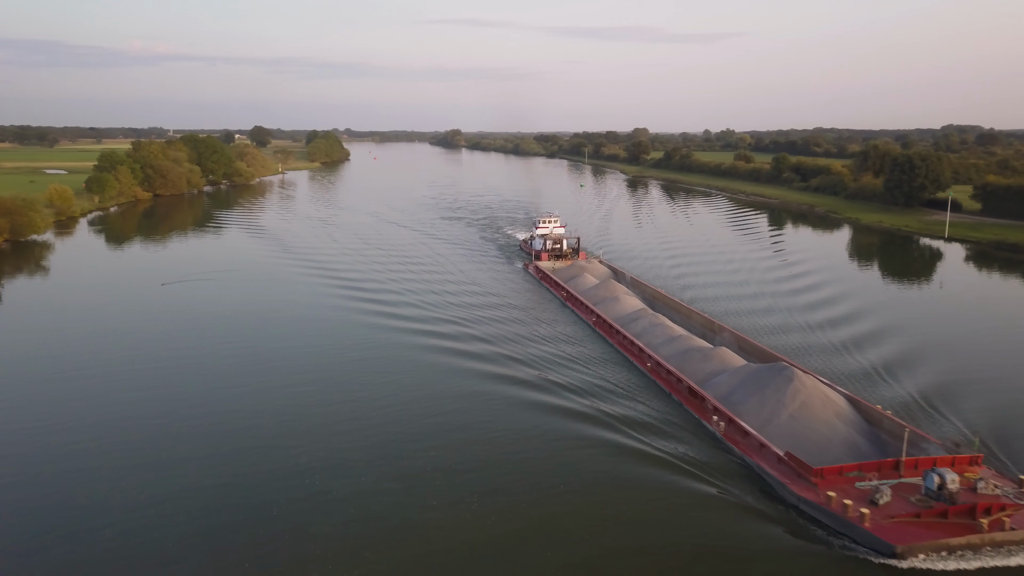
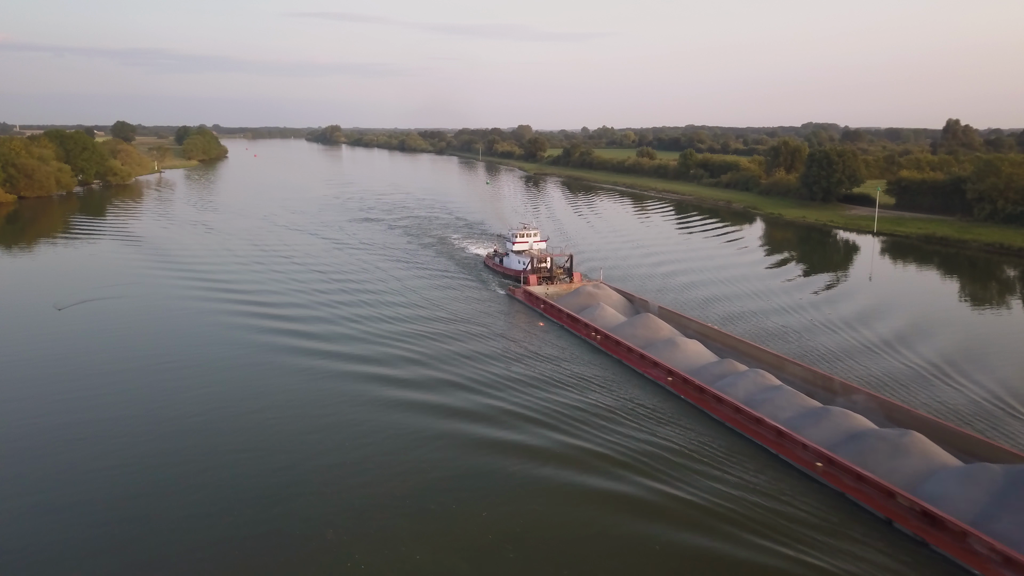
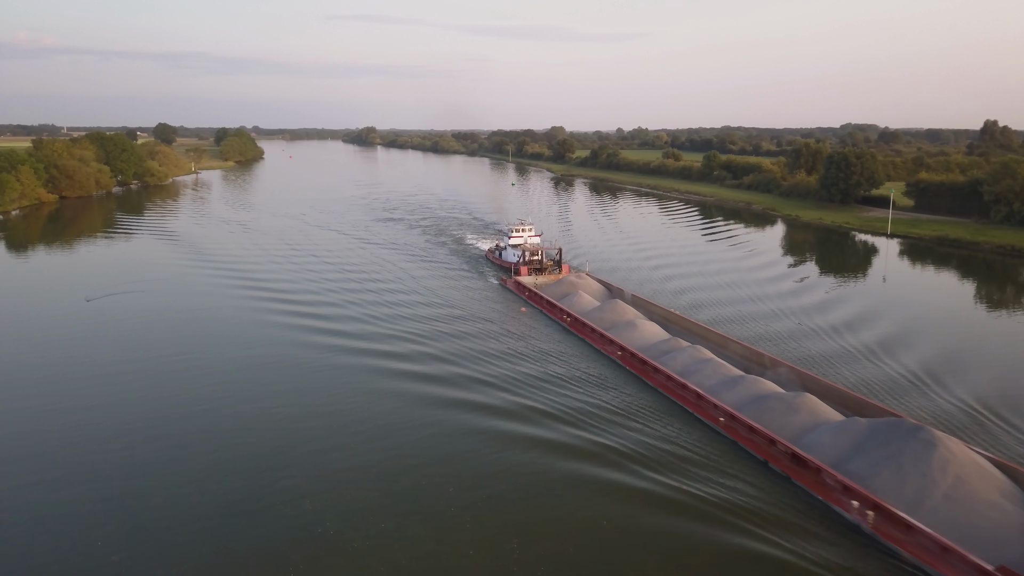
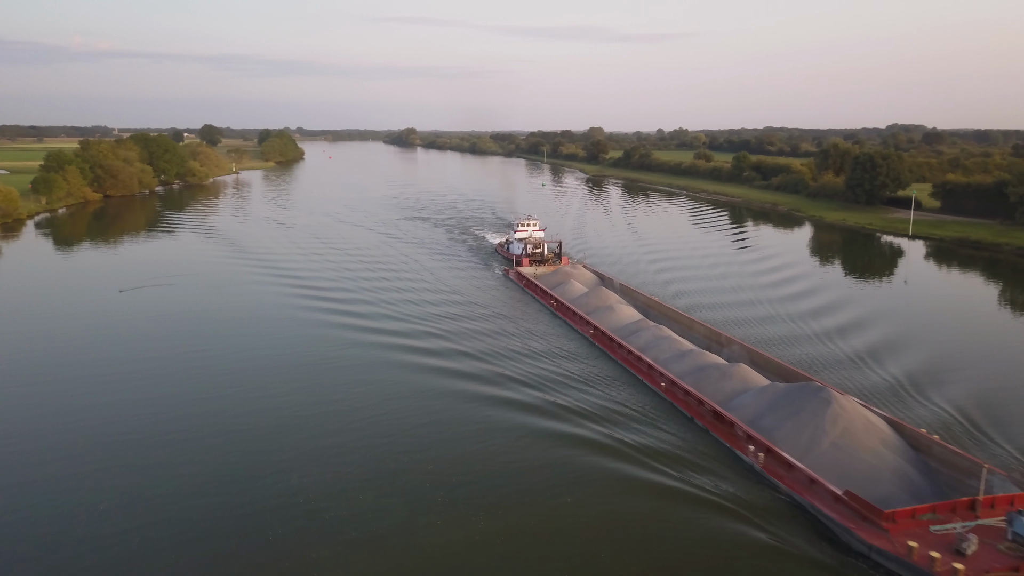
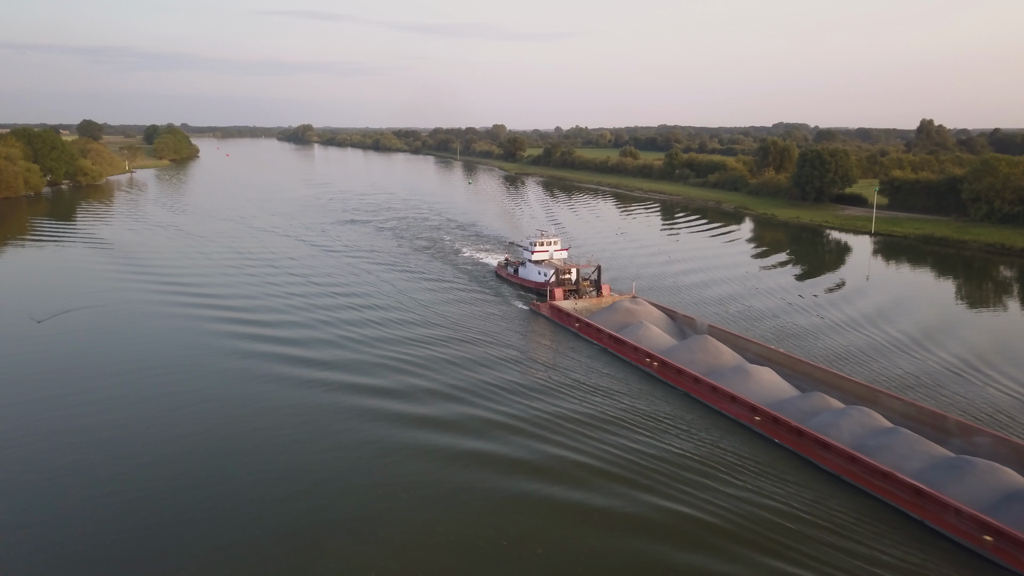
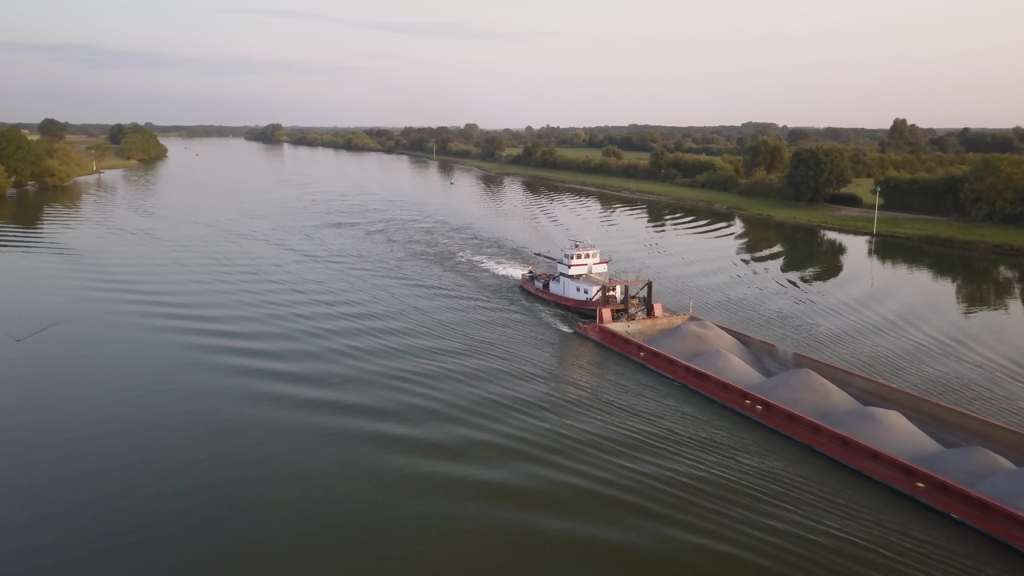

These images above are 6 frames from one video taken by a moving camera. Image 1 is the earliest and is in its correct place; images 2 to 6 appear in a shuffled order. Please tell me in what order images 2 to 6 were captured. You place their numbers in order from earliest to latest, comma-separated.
4, 3, 2, 5, 6
